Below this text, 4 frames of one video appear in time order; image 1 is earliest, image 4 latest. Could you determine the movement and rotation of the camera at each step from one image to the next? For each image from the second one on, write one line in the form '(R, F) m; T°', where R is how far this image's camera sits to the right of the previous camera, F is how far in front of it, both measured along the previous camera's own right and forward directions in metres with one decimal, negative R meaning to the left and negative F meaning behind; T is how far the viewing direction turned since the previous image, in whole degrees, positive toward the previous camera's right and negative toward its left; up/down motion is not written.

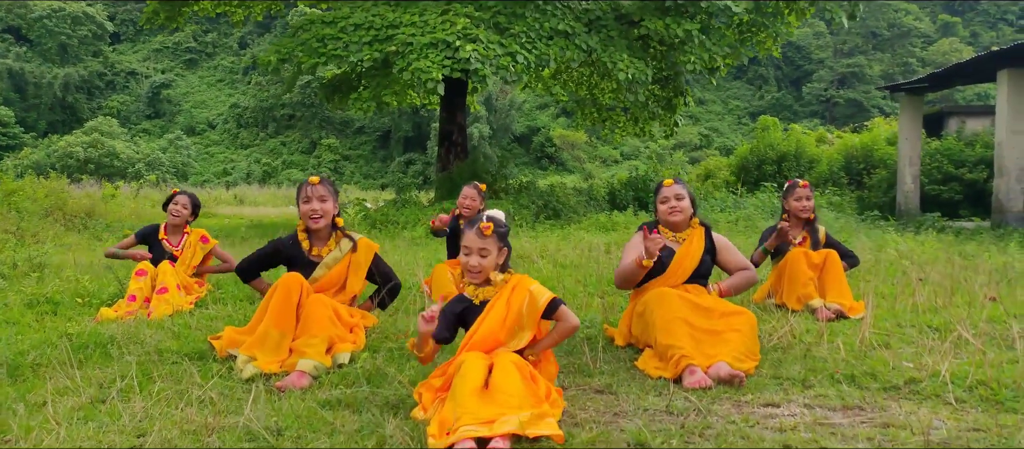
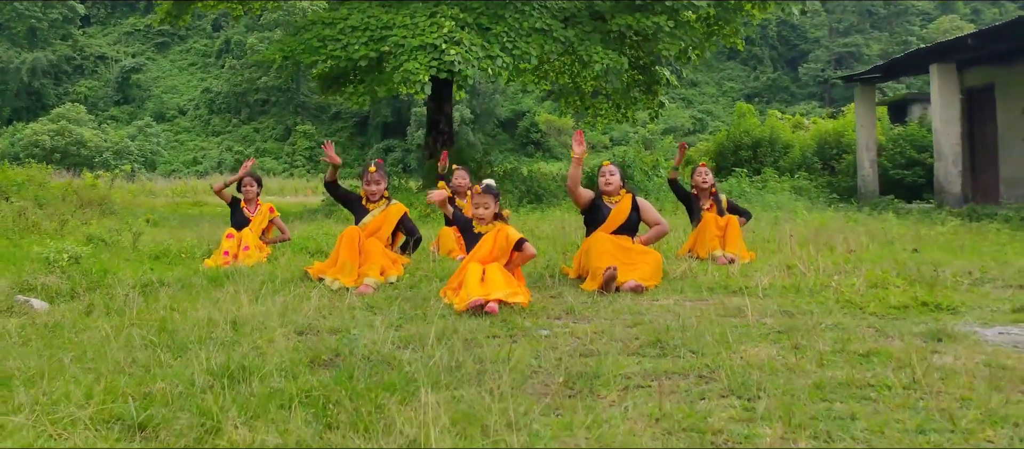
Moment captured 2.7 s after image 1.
(0.0, -1.7) m; +1°
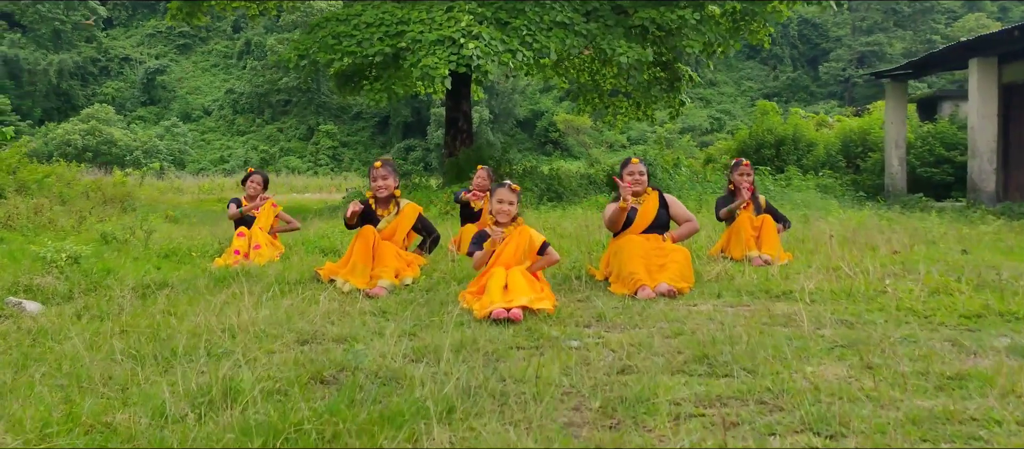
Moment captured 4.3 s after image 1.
(0.0, +0.3) m; -2°
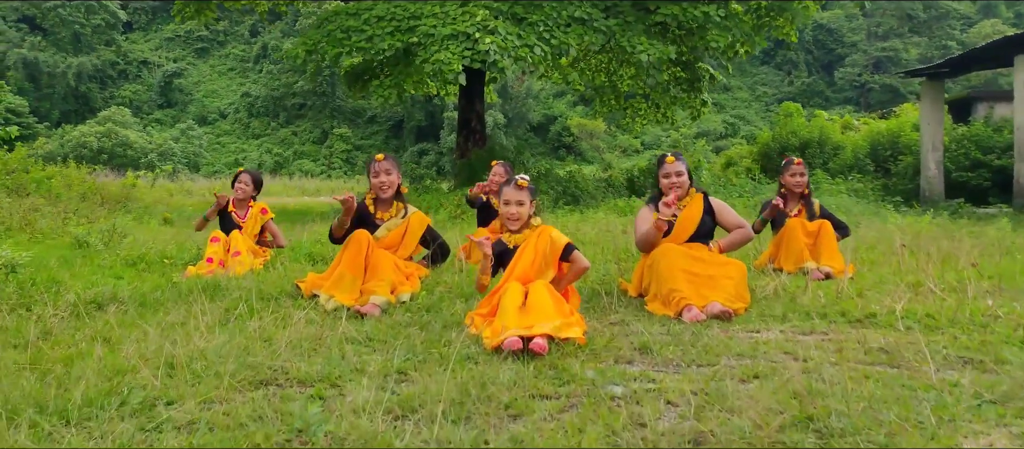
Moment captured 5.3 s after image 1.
(0.0, +0.7) m; -1°
